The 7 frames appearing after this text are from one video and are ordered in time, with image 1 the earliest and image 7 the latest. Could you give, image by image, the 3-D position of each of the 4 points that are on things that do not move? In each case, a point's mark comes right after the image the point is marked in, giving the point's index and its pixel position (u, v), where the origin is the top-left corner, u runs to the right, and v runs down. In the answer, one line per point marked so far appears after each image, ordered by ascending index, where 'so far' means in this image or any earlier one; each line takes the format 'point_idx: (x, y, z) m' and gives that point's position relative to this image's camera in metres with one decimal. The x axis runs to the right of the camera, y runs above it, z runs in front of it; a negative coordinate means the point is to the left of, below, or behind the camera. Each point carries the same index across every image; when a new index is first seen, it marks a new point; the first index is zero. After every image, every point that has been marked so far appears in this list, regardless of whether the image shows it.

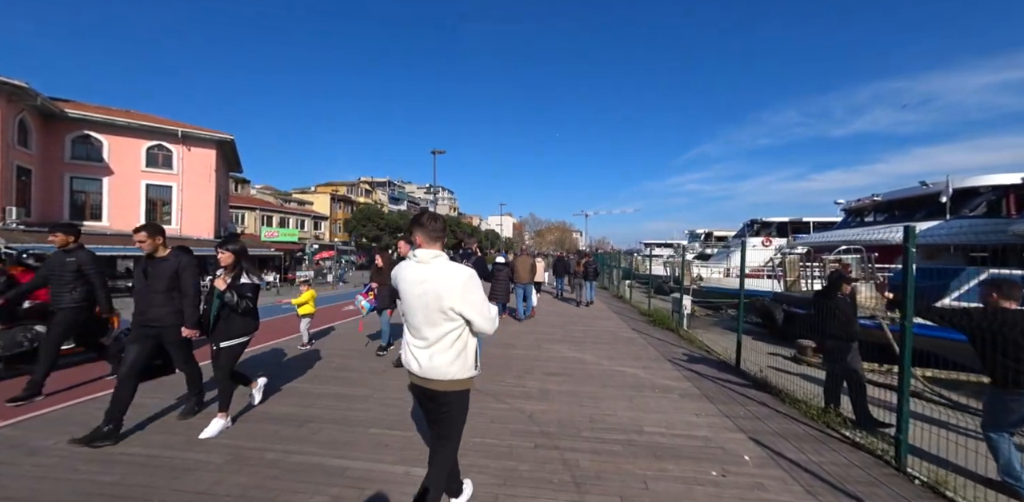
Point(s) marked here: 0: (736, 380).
0: (+3.5, -2.0, +5.7) m
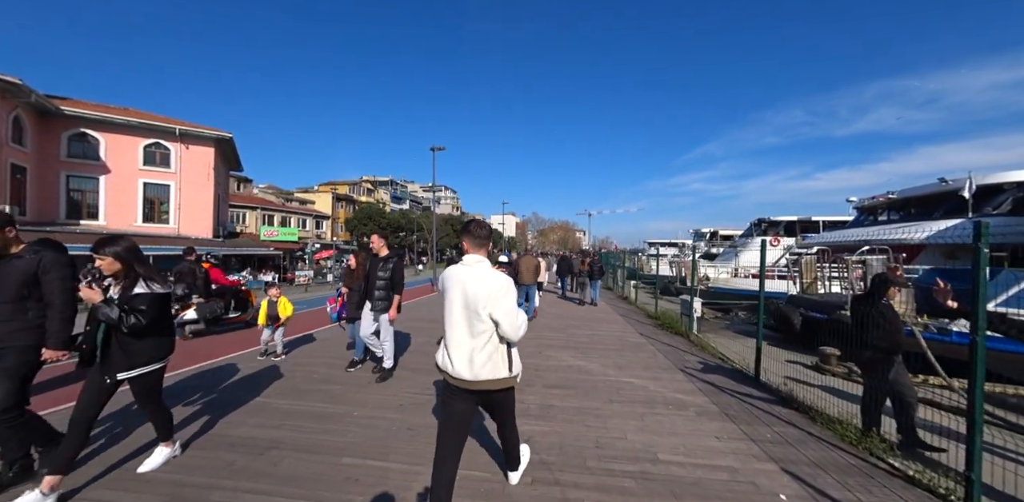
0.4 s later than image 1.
0: (+3.4, -2.0, +5.1) m
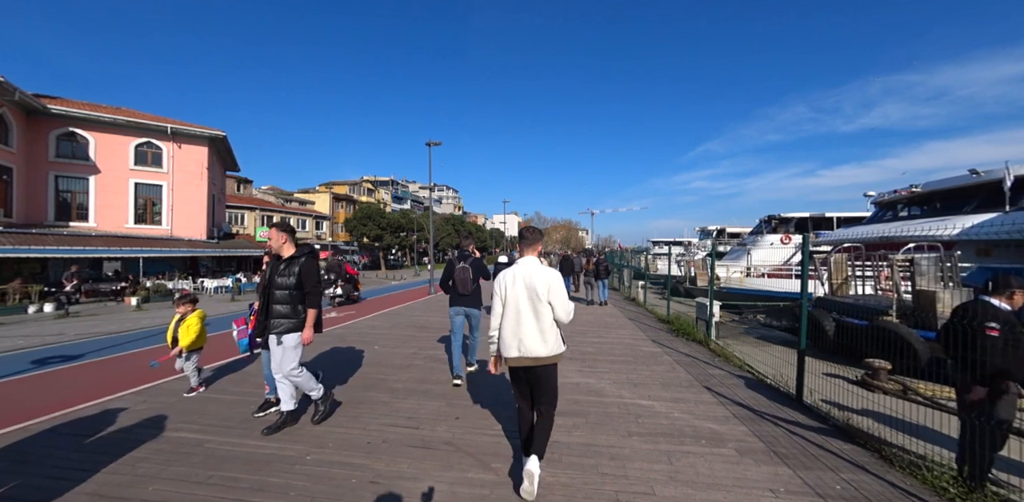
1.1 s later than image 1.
0: (+3.4, -2.0, +4.2) m
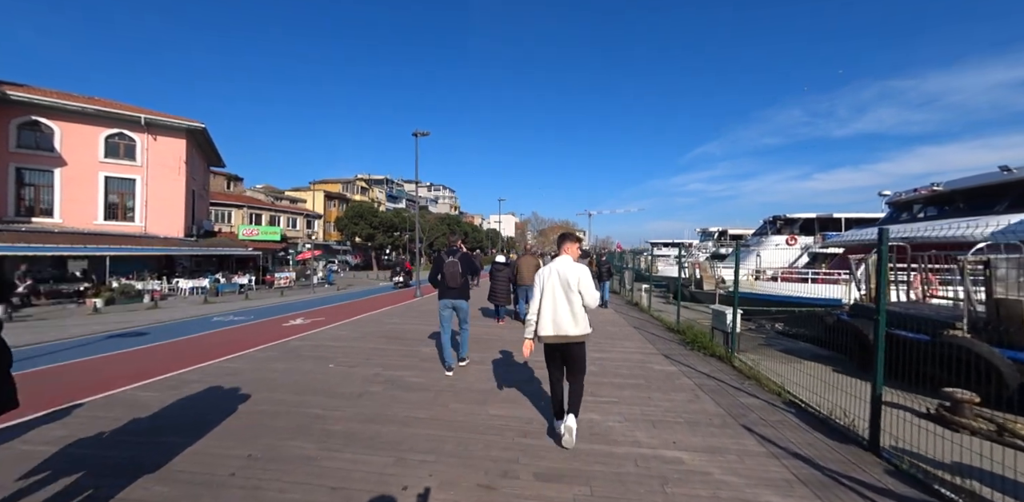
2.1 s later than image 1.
0: (+3.2, -2.0, +3.0) m
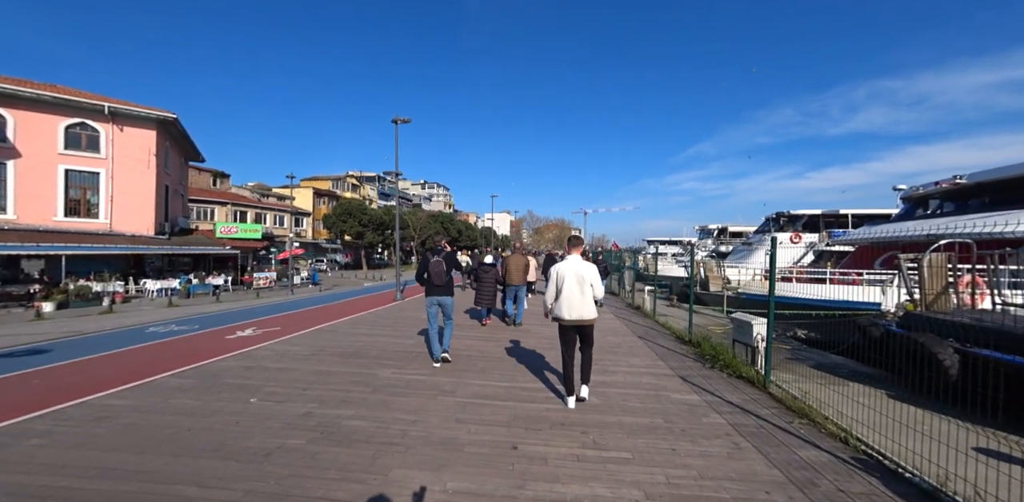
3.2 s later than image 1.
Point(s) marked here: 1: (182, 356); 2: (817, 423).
0: (+2.9, -2.0, +1.6) m
1: (-6.2, -2.0, +6.7) m
2: (+3.5, -2.0, +4.3) m
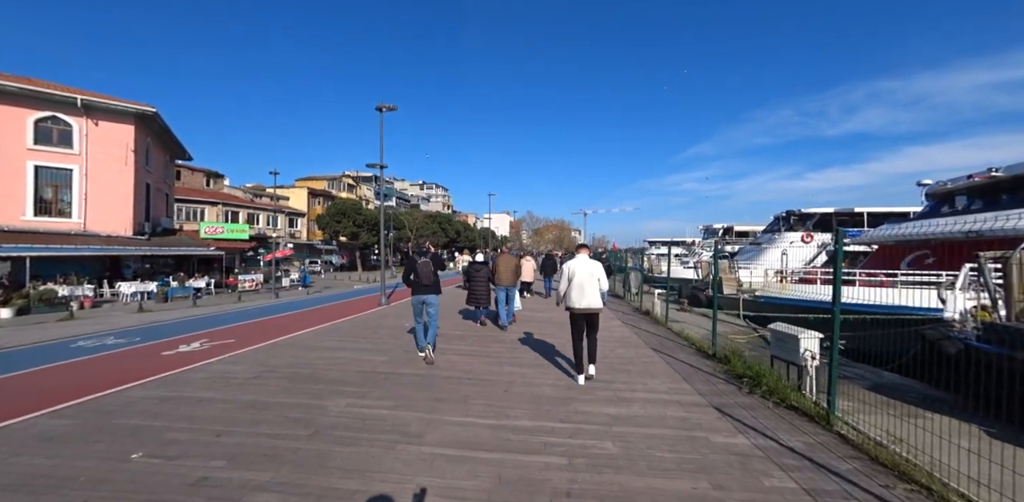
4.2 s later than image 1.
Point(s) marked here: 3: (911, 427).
0: (+2.8, -1.9, +0.4) m
1: (-6.3, -2.0, +5.5) m
2: (+3.4, -1.9, +3.0) m
3: (+4.8, -2.1, +4.4) m
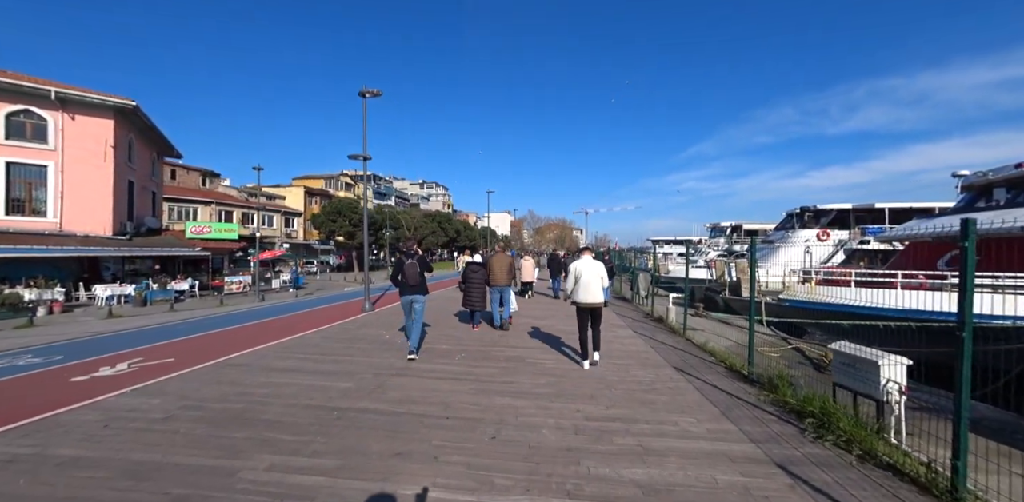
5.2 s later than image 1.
0: (+2.7, -1.9, -0.9) m
1: (-6.4, -2.0, +4.2) m
2: (+3.3, -1.9, +1.7) m
3: (+4.7, -2.1, +3.2) m
